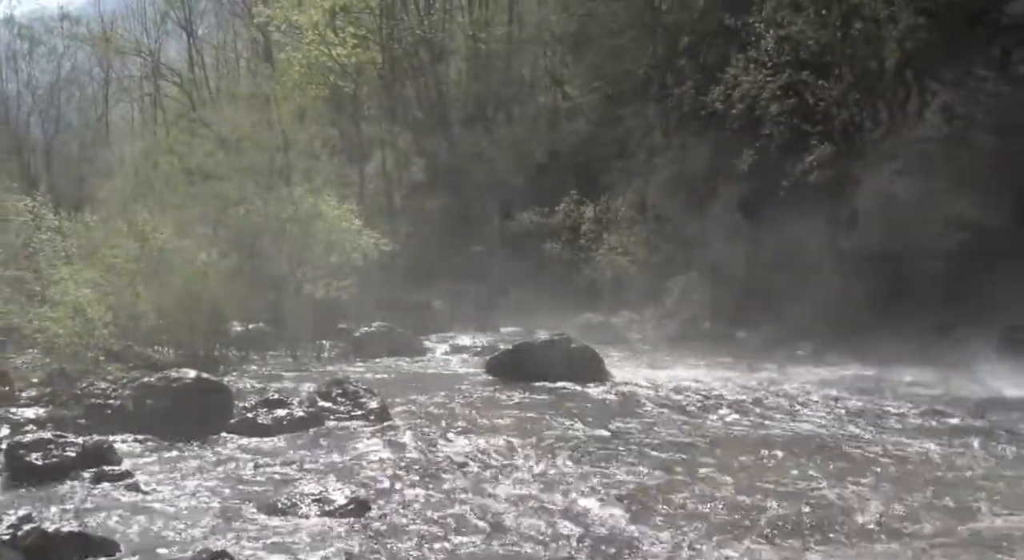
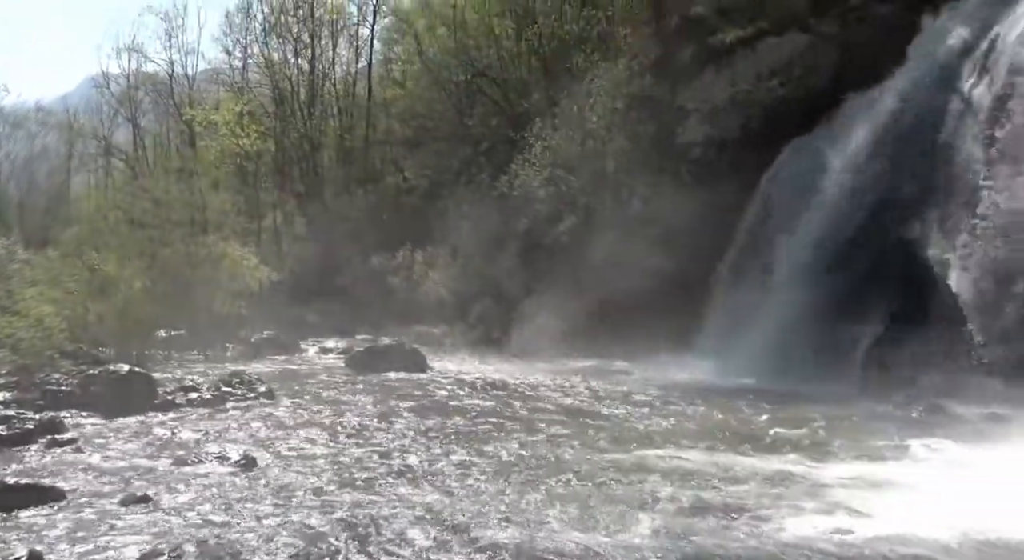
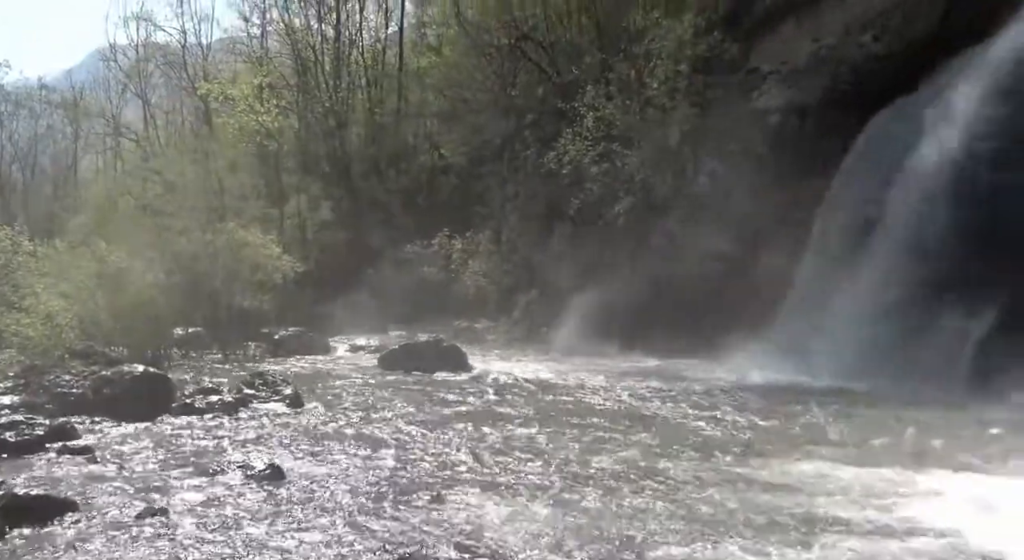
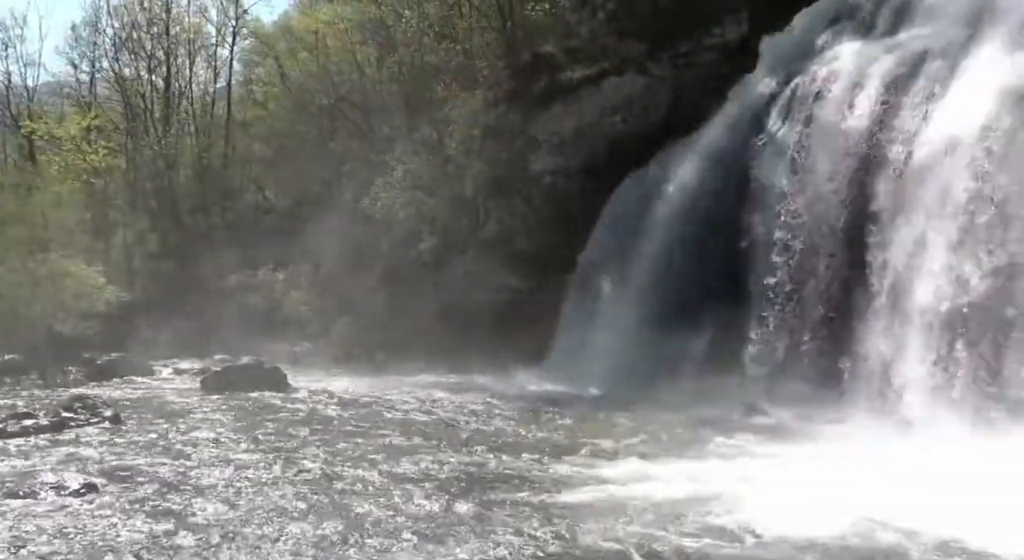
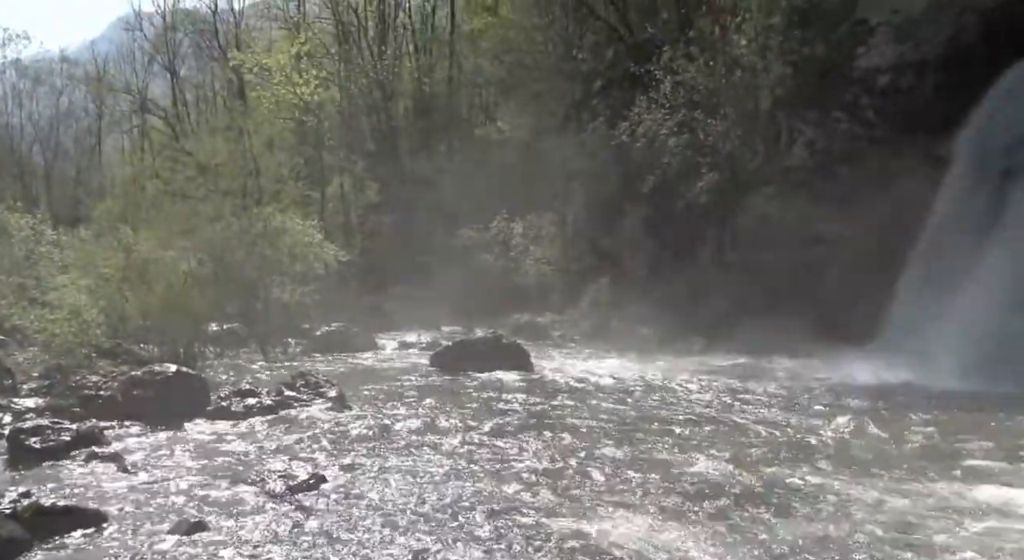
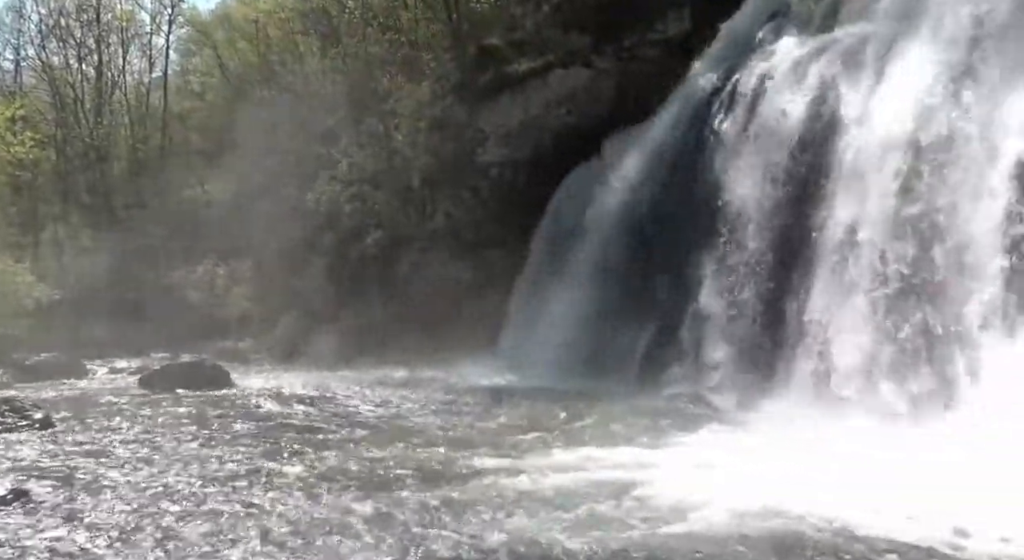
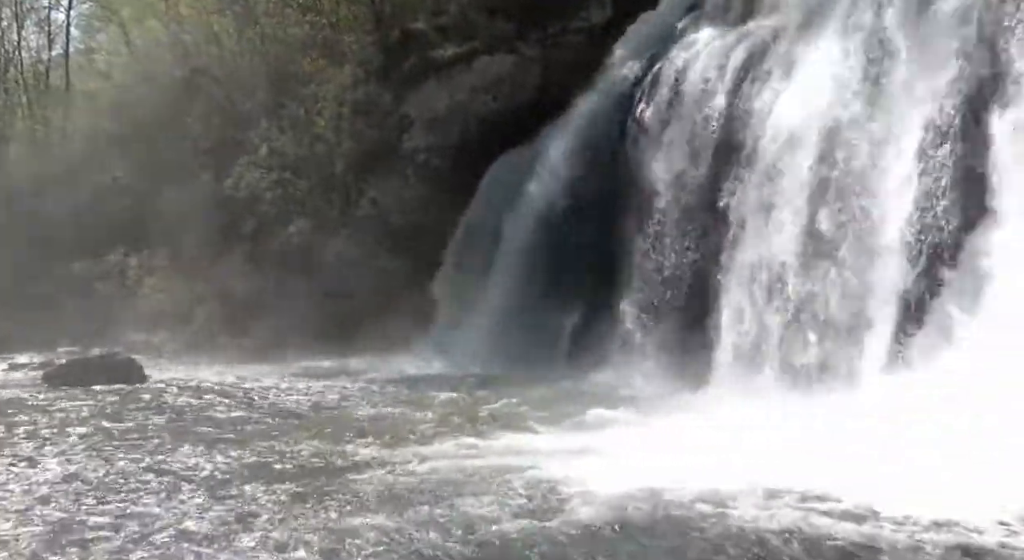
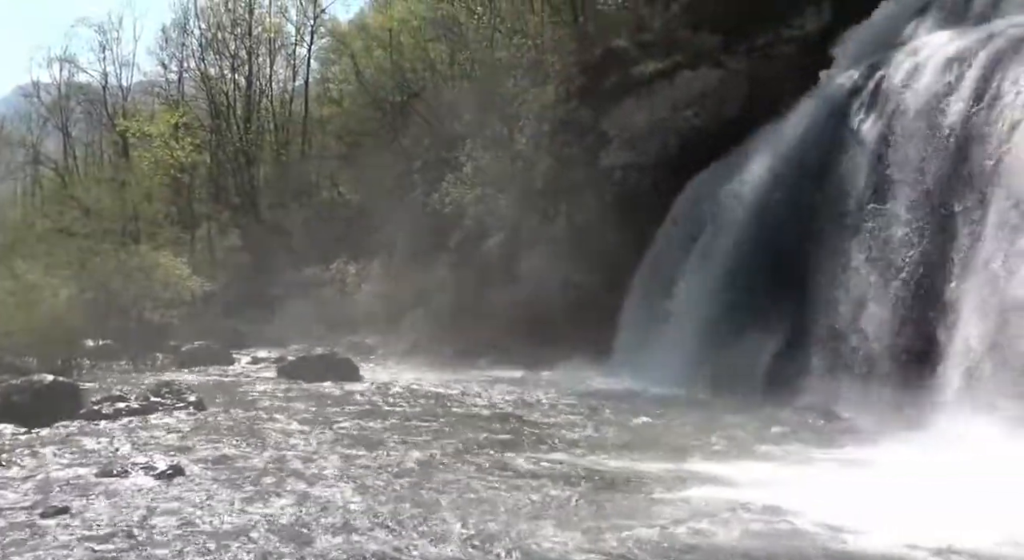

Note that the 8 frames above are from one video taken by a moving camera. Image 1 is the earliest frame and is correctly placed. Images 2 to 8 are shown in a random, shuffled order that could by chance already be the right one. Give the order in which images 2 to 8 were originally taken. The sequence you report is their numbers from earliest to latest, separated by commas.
5, 3, 2, 8, 4, 6, 7
